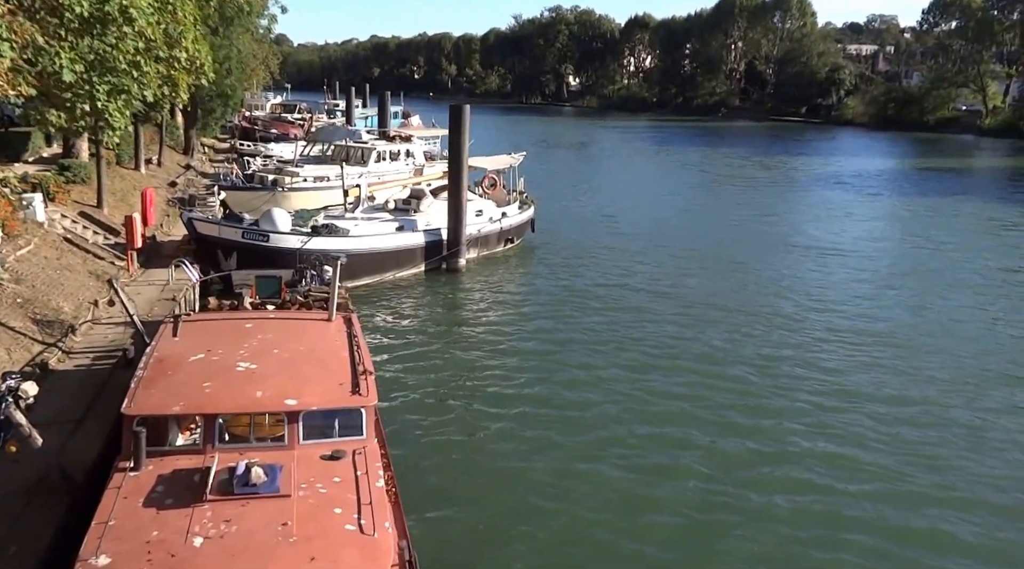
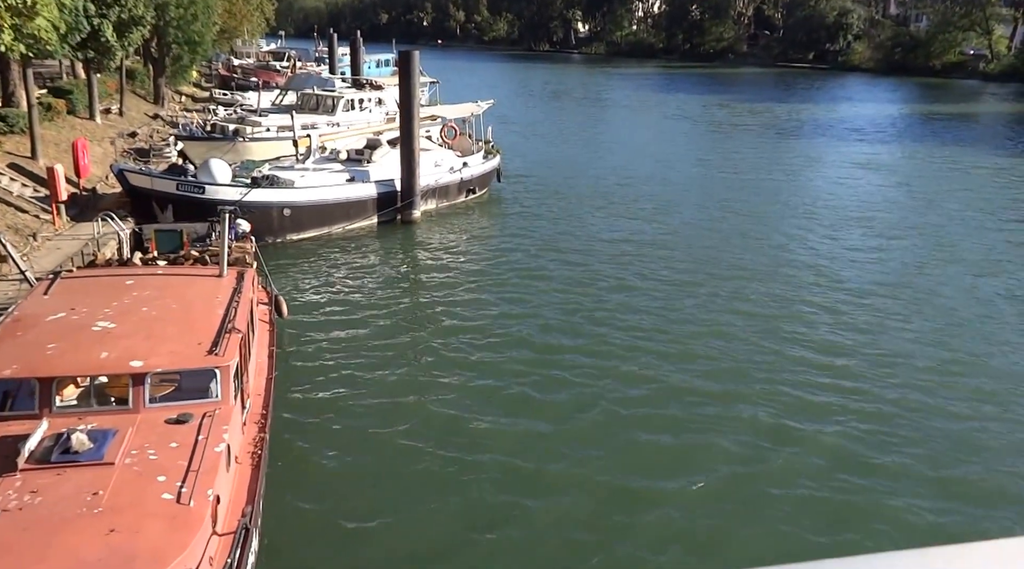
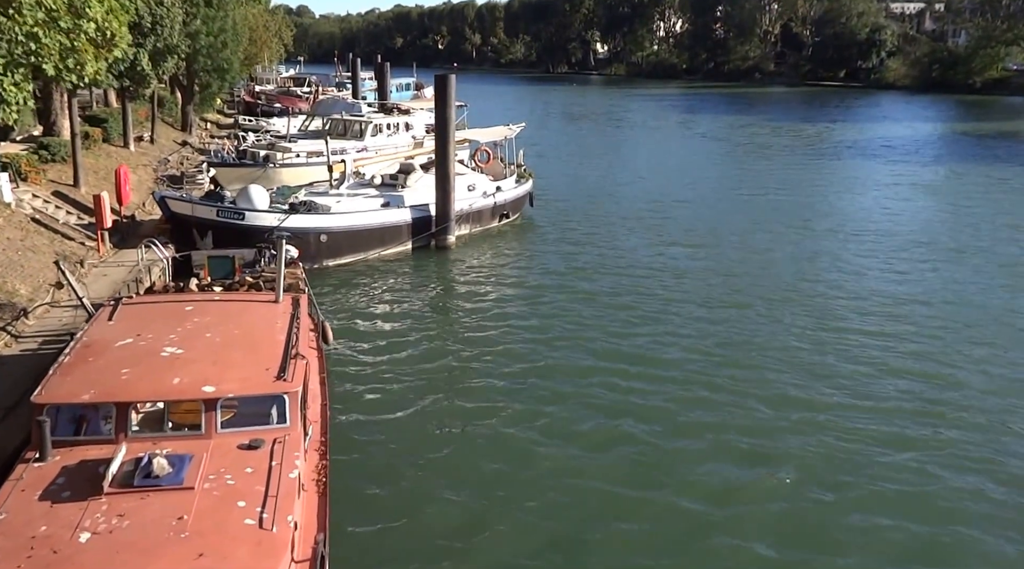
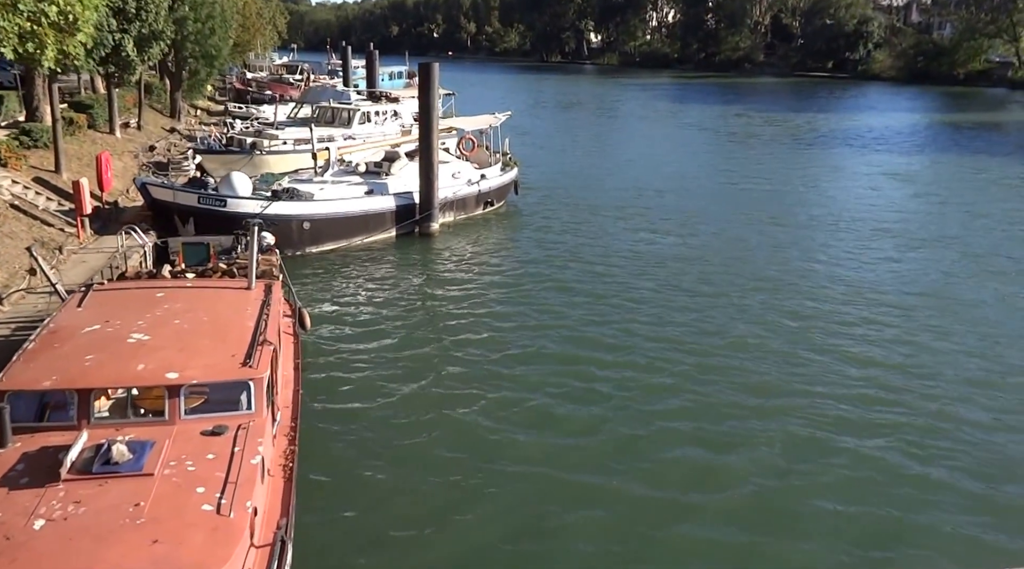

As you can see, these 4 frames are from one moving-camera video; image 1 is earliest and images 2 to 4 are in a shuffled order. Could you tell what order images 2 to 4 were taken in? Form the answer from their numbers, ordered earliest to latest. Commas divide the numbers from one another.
3, 4, 2
